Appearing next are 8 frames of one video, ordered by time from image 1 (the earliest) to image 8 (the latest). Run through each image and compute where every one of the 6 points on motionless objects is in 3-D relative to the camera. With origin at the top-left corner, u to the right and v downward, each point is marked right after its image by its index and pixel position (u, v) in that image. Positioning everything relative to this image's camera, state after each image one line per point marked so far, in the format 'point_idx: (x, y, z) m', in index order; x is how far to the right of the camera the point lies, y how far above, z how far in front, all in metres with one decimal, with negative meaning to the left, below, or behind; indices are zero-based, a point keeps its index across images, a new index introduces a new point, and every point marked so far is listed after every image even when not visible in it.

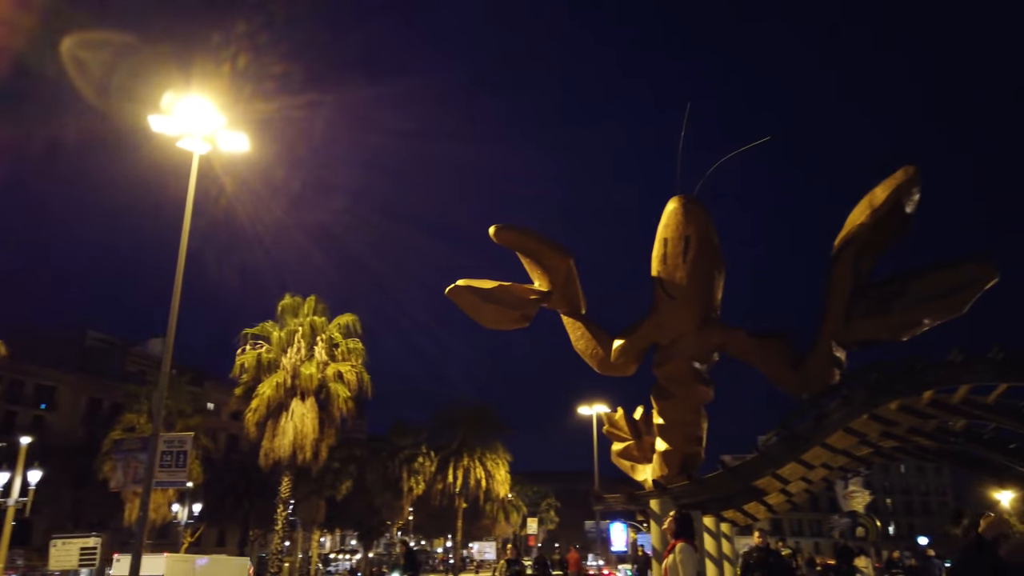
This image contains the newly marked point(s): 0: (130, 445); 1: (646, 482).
0: (-6.8, -2.8, +13.9) m
1: (+2.5, -3.5, +14.2) m
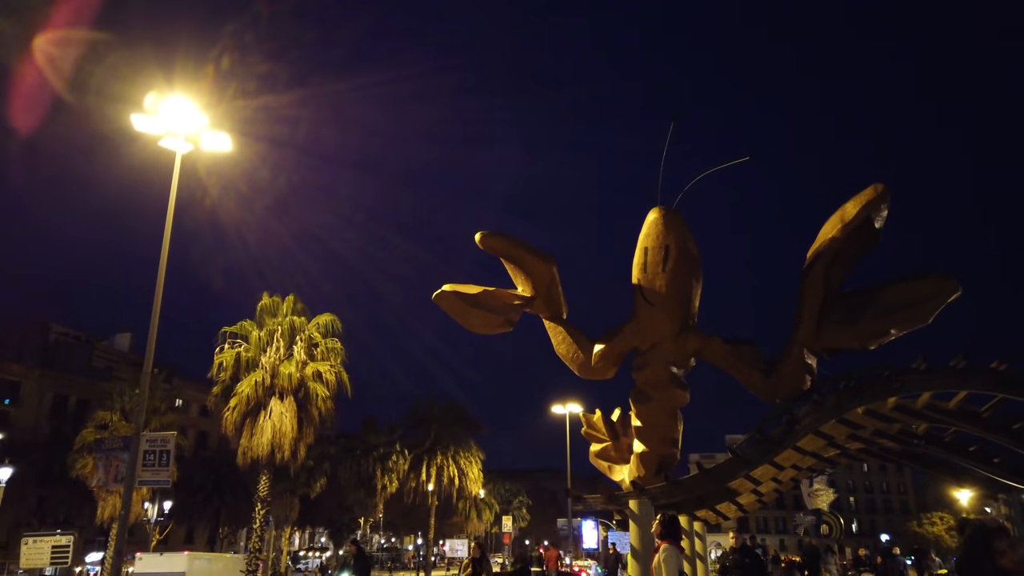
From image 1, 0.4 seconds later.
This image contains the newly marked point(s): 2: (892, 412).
0: (-7.1, -2.8, +14.0) m
1: (+2.1, -3.6, +14.6) m
2: (+6.2, -2.0, +12.8) m
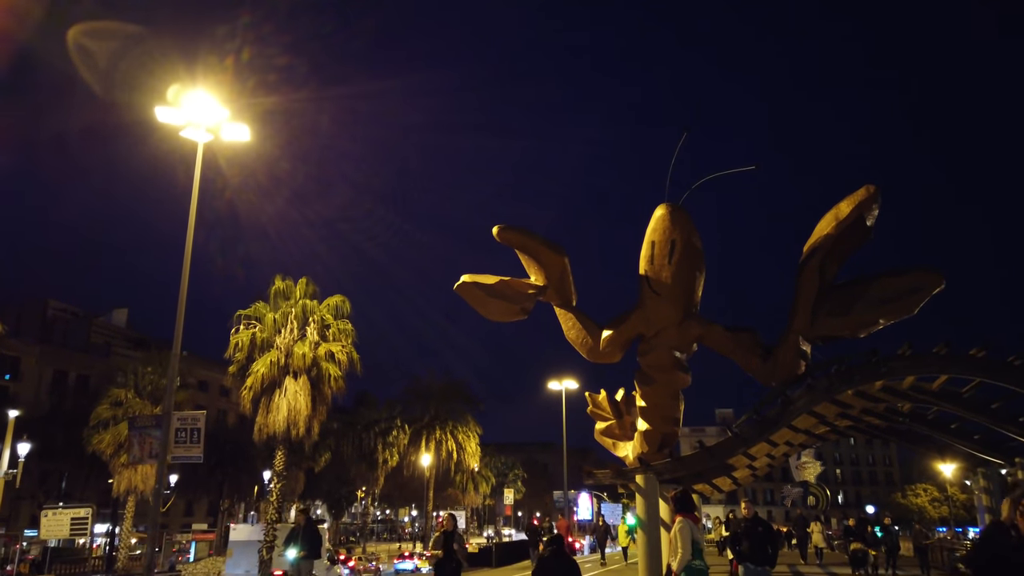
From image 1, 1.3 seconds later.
0: (-6.9, -2.5, +14.8) m
1: (+2.3, -3.4, +15.5) m
2: (+6.4, -1.8, +13.7) m
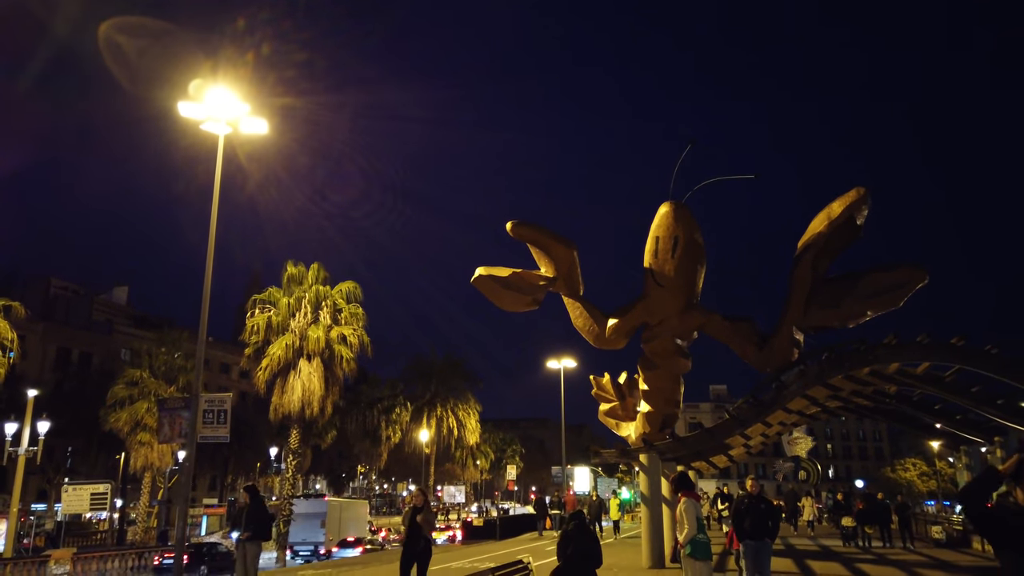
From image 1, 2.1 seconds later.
0: (-6.7, -2.3, +15.6) m
1: (+2.5, -3.1, +16.4) m
2: (+6.6, -1.7, +14.6) m
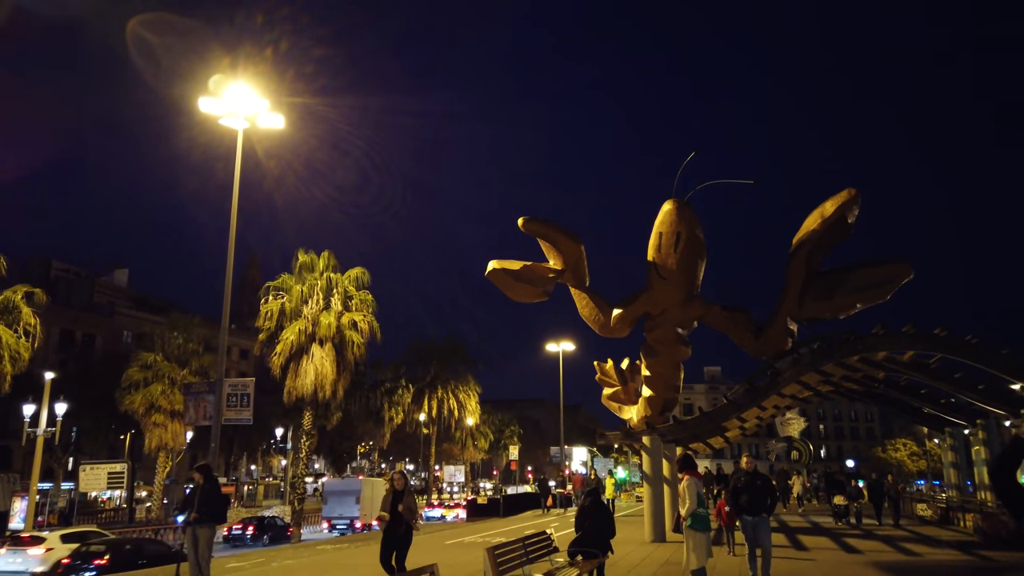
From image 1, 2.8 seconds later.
0: (-6.6, -2.1, +16.4) m
1: (+2.6, -2.9, +17.2) m
2: (+6.8, -1.5, +15.4) m
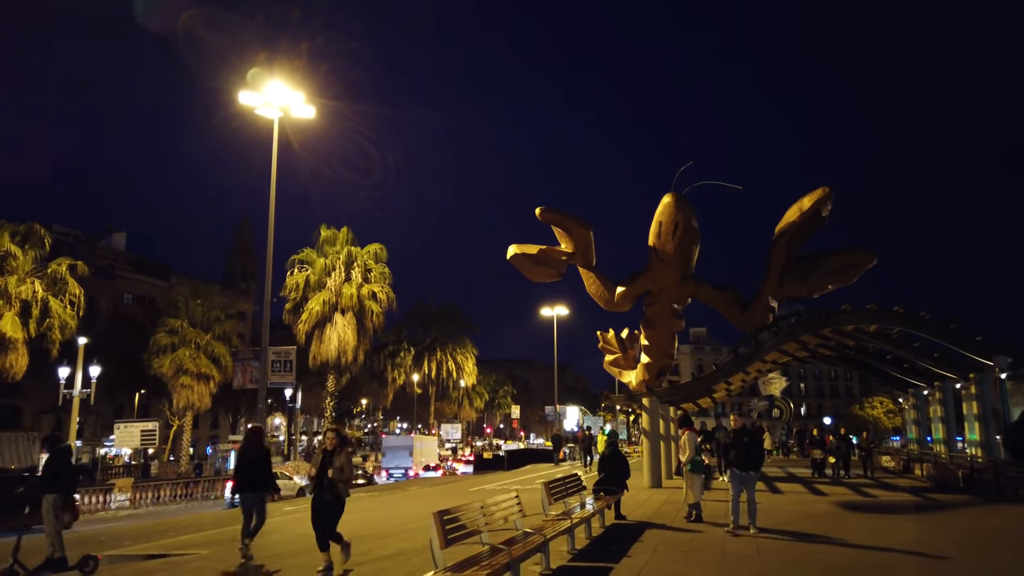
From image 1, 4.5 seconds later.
0: (-6.2, -1.6, +18.3) m
1: (+2.9, -2.3, +19.4) m
2: (+7.1, -1.0, +17.5) m
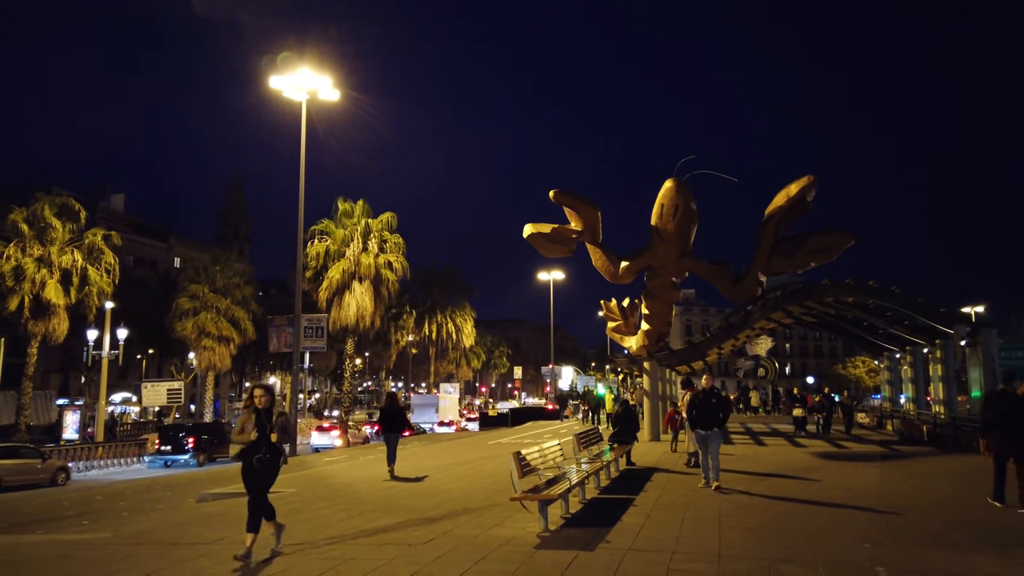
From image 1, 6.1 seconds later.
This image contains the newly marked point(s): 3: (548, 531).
0: (-5.9, -0.9, +19.9) m
1: (+3.2, -1.6, +21.2) m
2: (+7.4, -0.4, +19.4) m
3: (+0.3, -2.2, +7.0) m
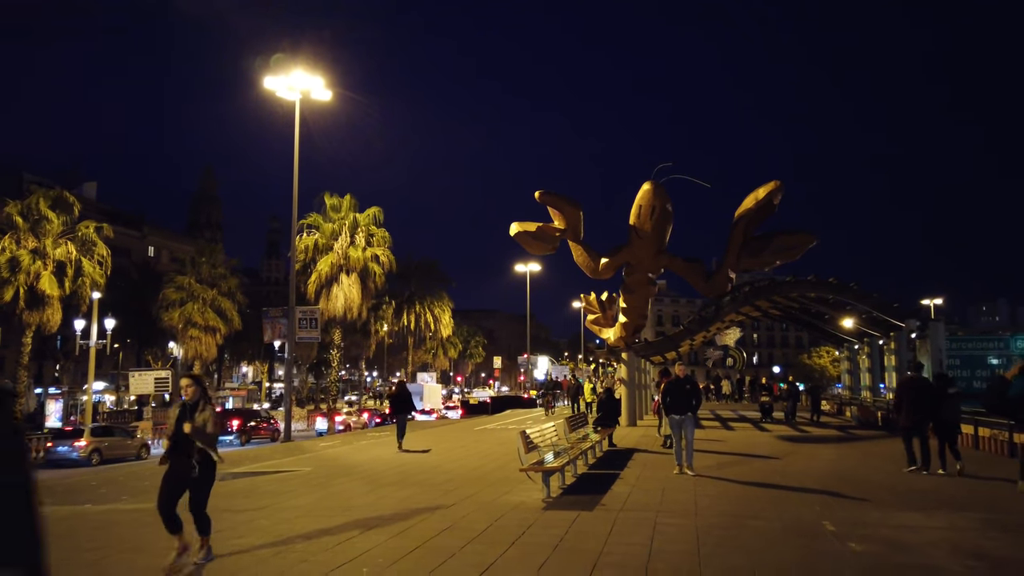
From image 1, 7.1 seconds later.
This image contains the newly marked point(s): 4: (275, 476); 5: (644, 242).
0: (-6.3, -0.7, +20.8) m
1: (+2.7, -1.4, +22.4) m
2: (+7.0, -0.3, +20.7) m
3: (+0.4, -2.2, +8.1) m
4: (-3.8, -2.9, +12.2) m
5: (+3.2, +1.1, +18.9) m
